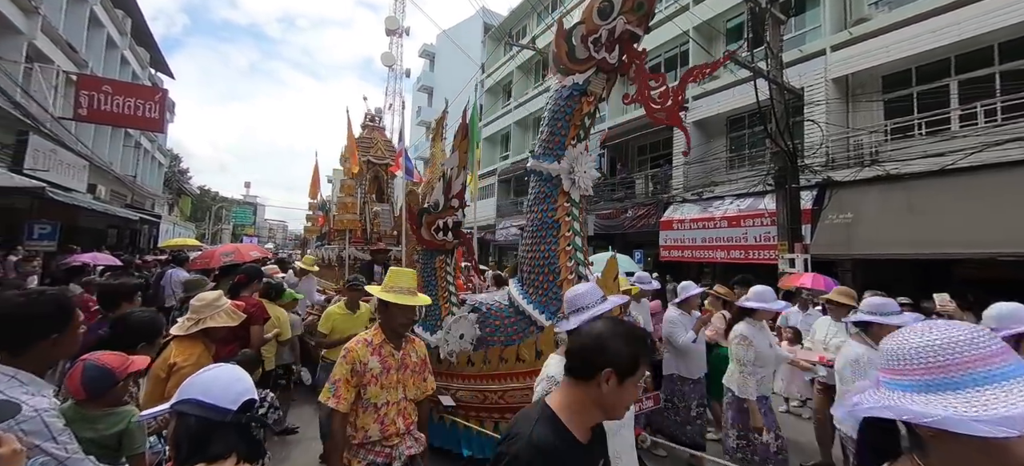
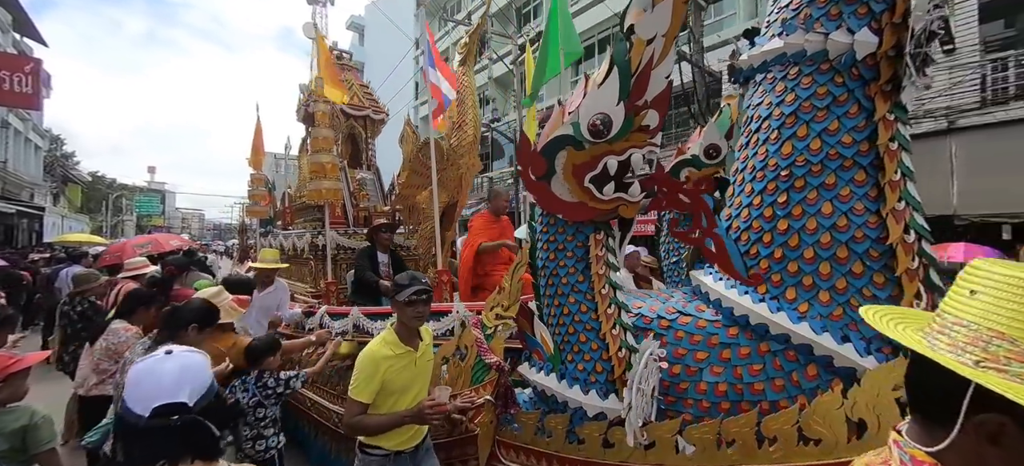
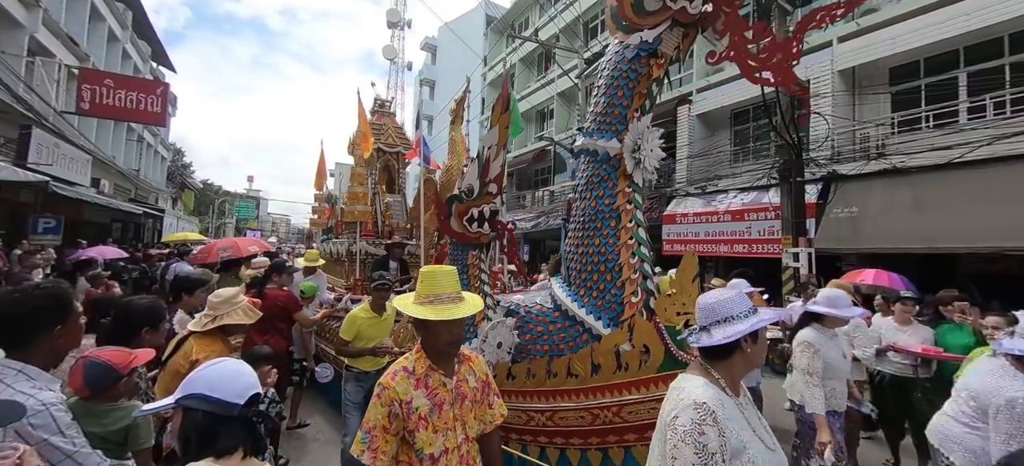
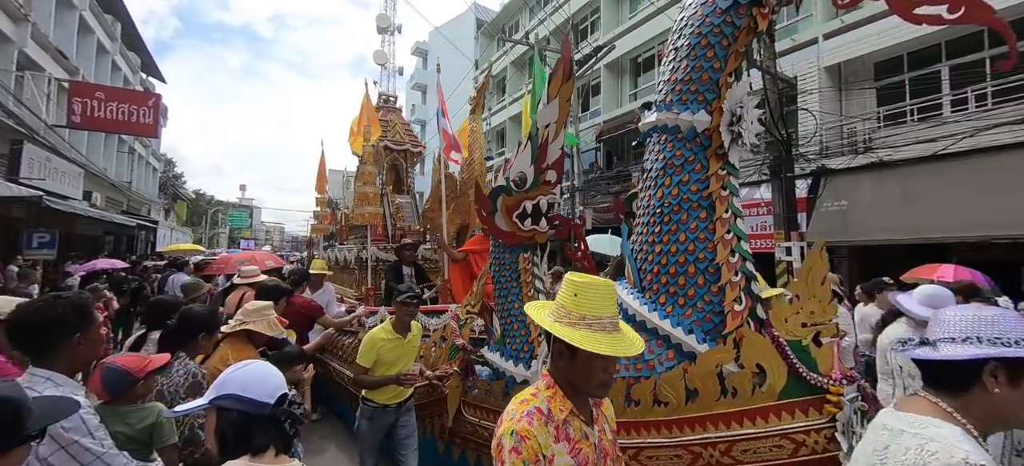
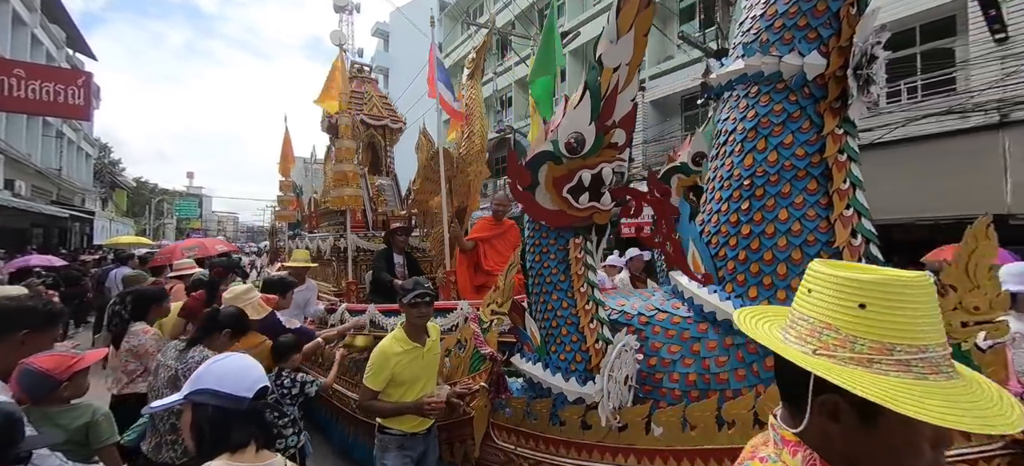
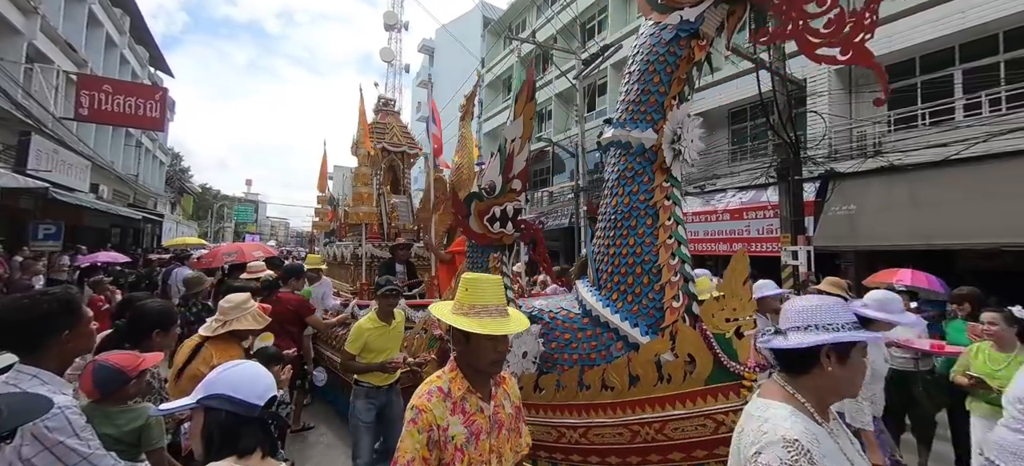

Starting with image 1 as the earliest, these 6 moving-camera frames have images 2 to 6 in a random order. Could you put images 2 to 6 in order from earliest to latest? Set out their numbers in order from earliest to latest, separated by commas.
3, 6, 4, 5, 2
